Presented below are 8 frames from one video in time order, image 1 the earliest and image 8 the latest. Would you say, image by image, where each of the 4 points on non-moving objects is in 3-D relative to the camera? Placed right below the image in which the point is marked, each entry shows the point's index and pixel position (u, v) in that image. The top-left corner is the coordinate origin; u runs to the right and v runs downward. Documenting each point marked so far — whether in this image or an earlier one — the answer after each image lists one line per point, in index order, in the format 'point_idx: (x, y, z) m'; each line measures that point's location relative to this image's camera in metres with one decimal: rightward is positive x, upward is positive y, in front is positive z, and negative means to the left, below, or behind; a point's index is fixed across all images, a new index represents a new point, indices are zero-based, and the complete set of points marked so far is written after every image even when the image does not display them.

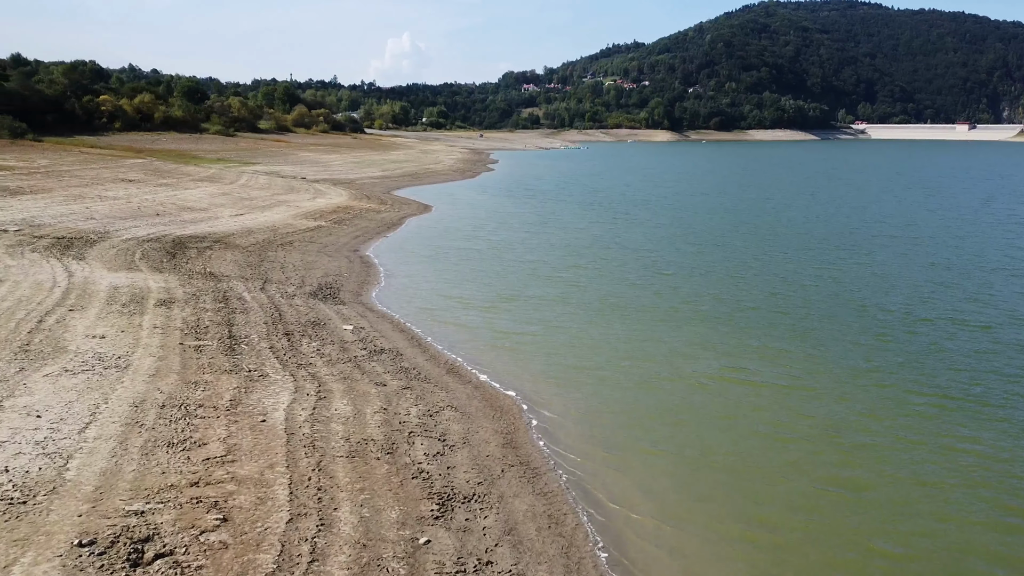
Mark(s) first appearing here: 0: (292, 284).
0: (-4.5, +0.1, +16.7) m
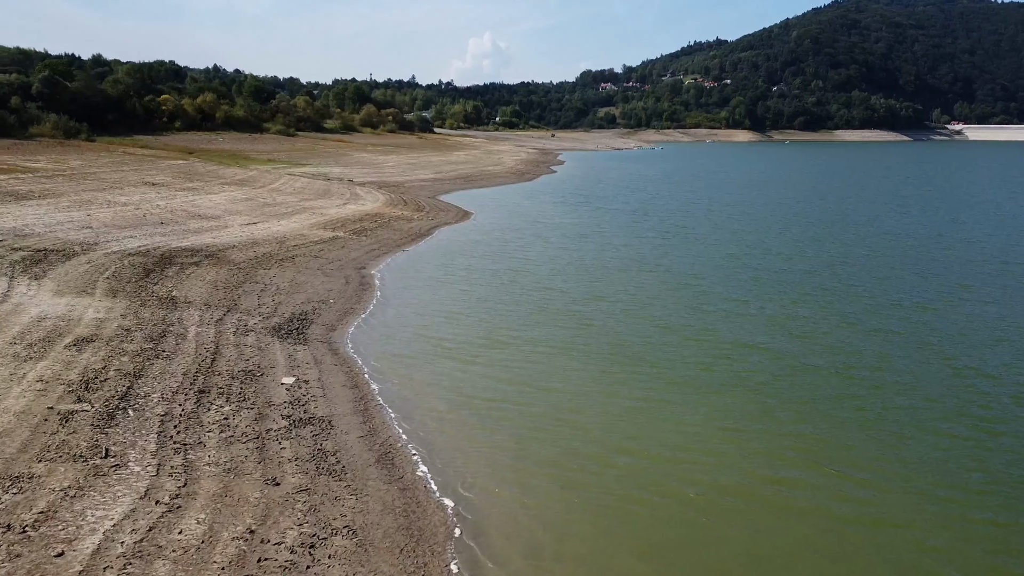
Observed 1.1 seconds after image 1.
0: (-4.4, -0.4, +14.3) m
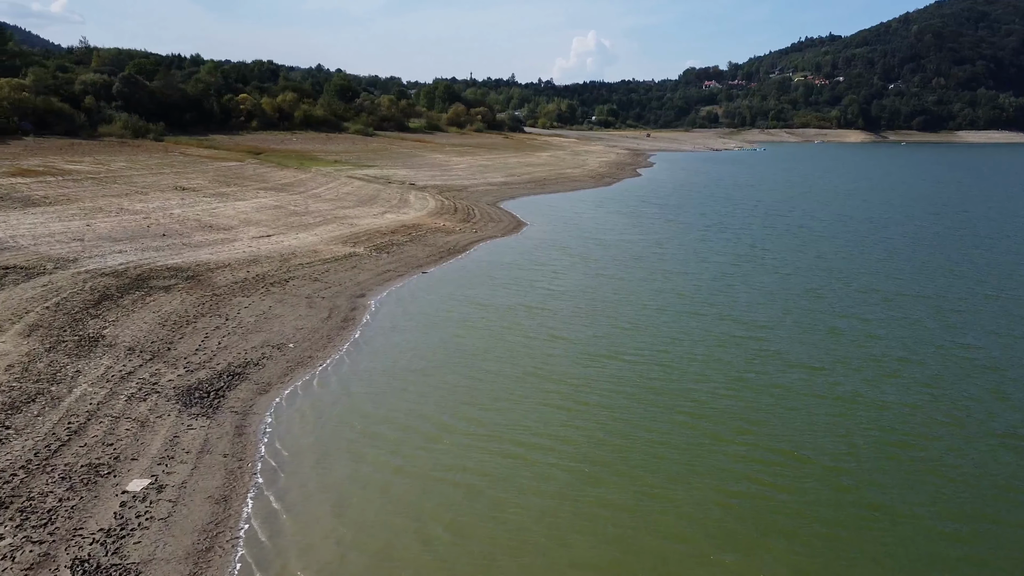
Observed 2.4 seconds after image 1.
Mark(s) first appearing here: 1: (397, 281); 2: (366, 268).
0: (-4.6, -1.1, +11.5) m
1: (-2.6, +0.2, +18.4) m
2: (-3.5, +0.5, +19.6) m
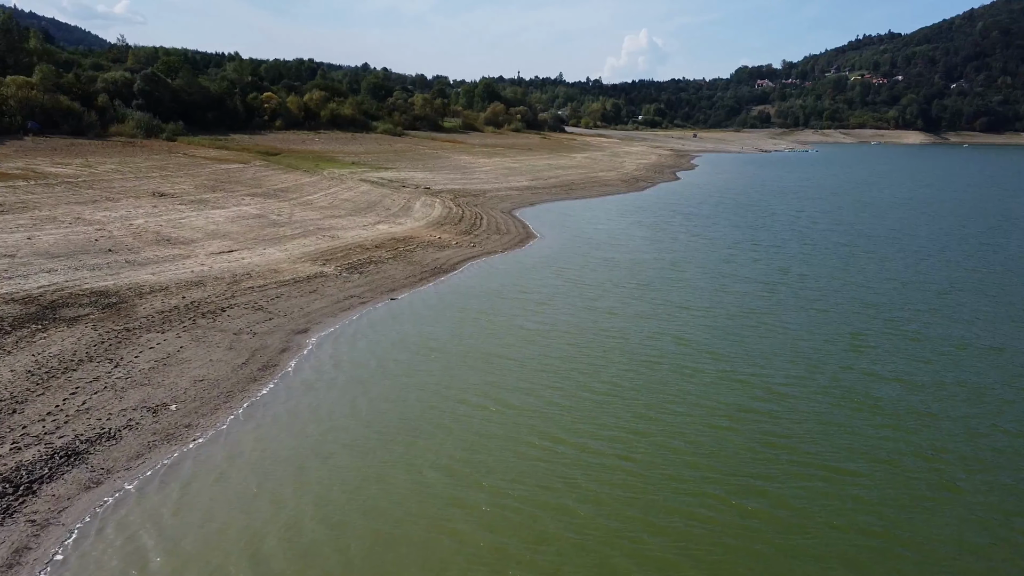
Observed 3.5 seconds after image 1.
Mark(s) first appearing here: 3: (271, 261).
0: (-5.4, -1.6, +9.0) m
1: (-3.0, -0.4, +15.7) m
2: (-3.8, -0.1, +17.0) m
3: (-5.6, +0.6, +19.0) m
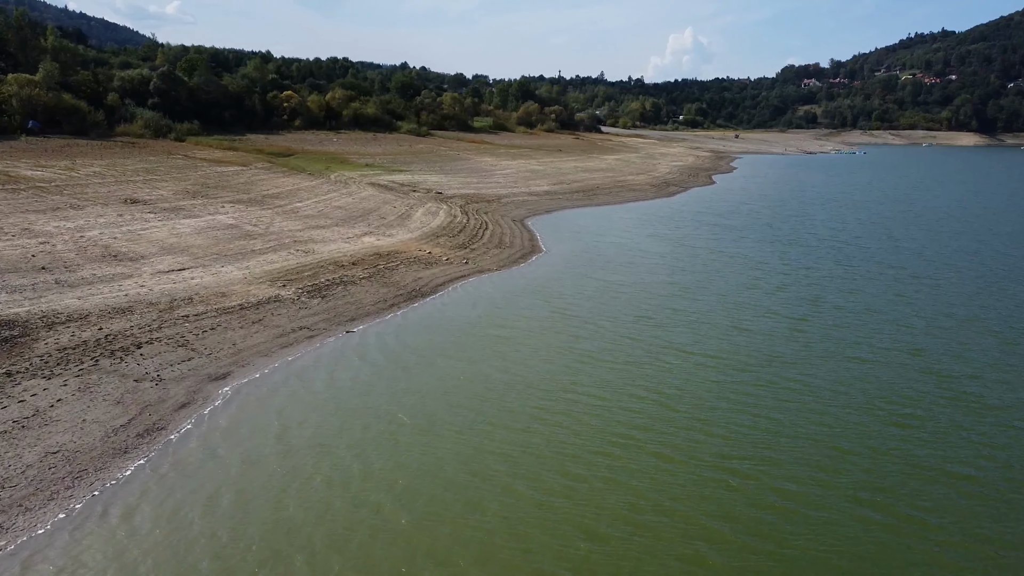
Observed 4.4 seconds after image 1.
0: (-6.2, -2.1, +6.8) m
1: (-3.5, -1.0, +13.4) m
2: (-4.3, -0.6, +14.7) m
3: (-5.9, +0.1, +16.8) m
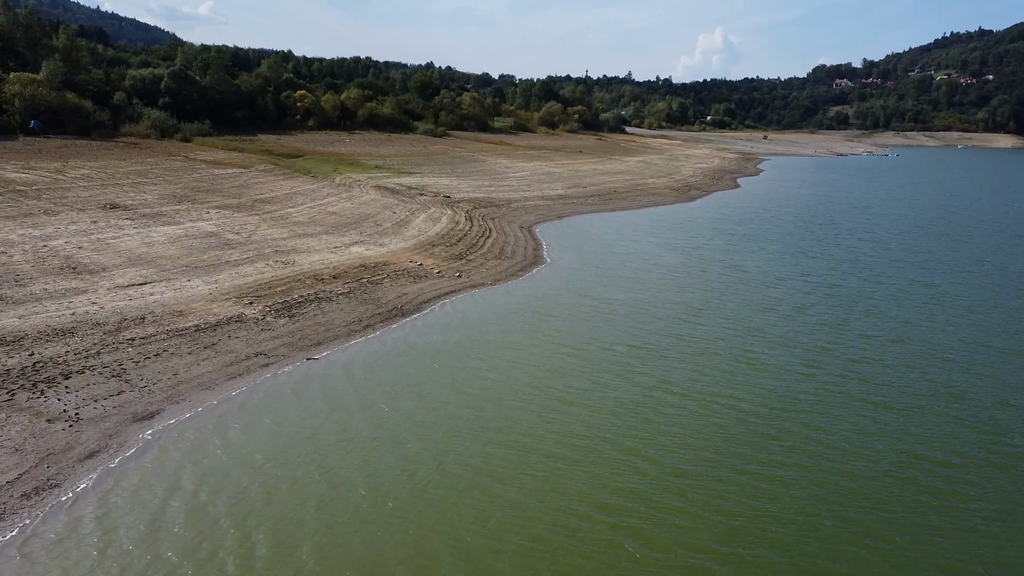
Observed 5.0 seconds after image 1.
0: (-6.8, -2.4, +5.4) m
1: (-3.9, -1.3, +11.9) m
2: (-4.6, -0.9, +13.2) m
3: (-6.1, -0.2, +15.4) m
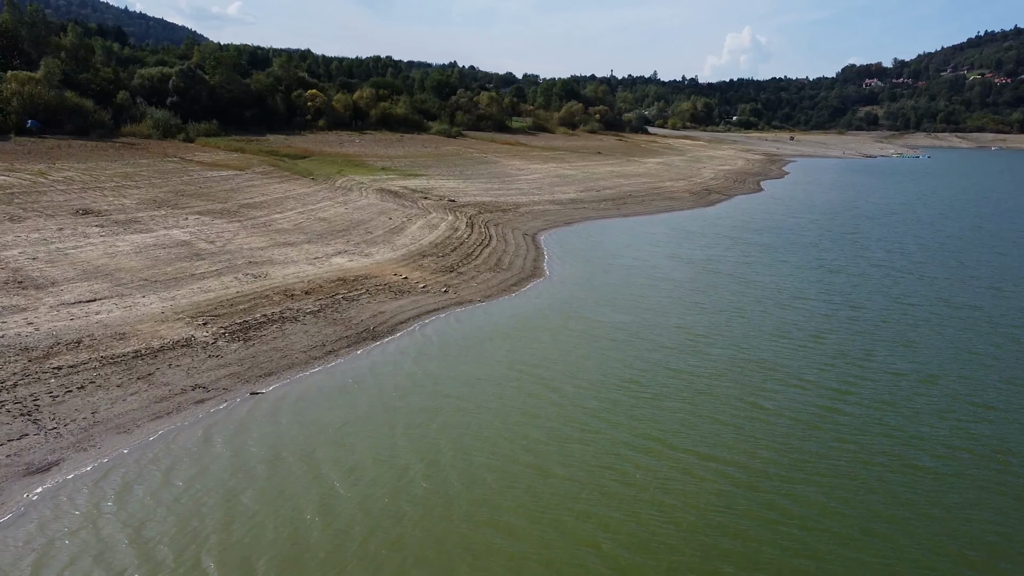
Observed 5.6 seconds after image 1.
0: (-7.4, -2.8, +4.0) m
1: (-4.3, -1.6, +10.4) m
2: (-4.9, -1.3, +11.8) m
3: (-6.4, -0.5, +14.0) m
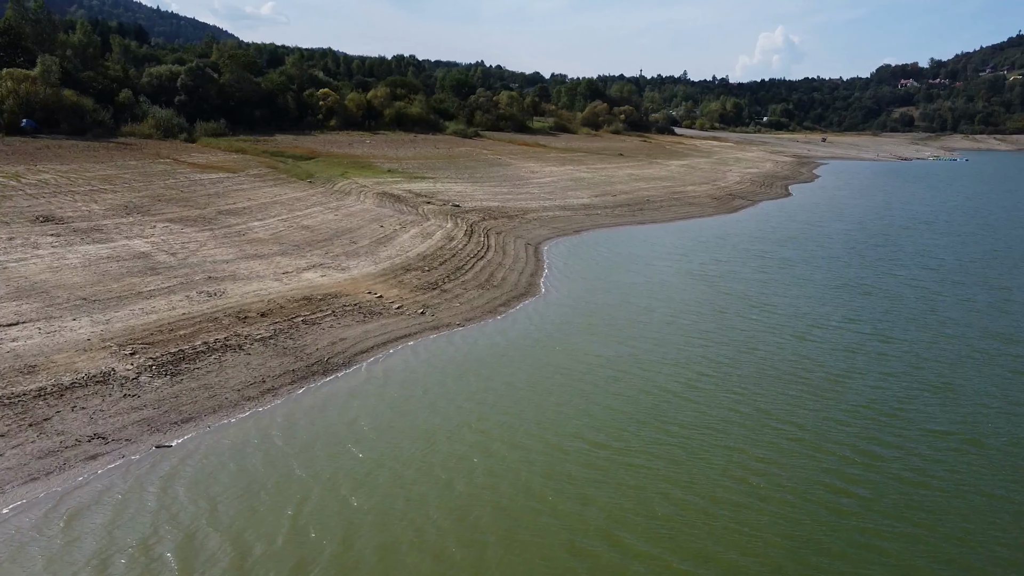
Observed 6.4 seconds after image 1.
0: (-8.2, -3.1, +2.4) m
1: (-4.9, -2.0, +8.7) m
2: (-5.5, -1.6, +10.1) m
3: (-6.9, -0.9, +12.3) m
